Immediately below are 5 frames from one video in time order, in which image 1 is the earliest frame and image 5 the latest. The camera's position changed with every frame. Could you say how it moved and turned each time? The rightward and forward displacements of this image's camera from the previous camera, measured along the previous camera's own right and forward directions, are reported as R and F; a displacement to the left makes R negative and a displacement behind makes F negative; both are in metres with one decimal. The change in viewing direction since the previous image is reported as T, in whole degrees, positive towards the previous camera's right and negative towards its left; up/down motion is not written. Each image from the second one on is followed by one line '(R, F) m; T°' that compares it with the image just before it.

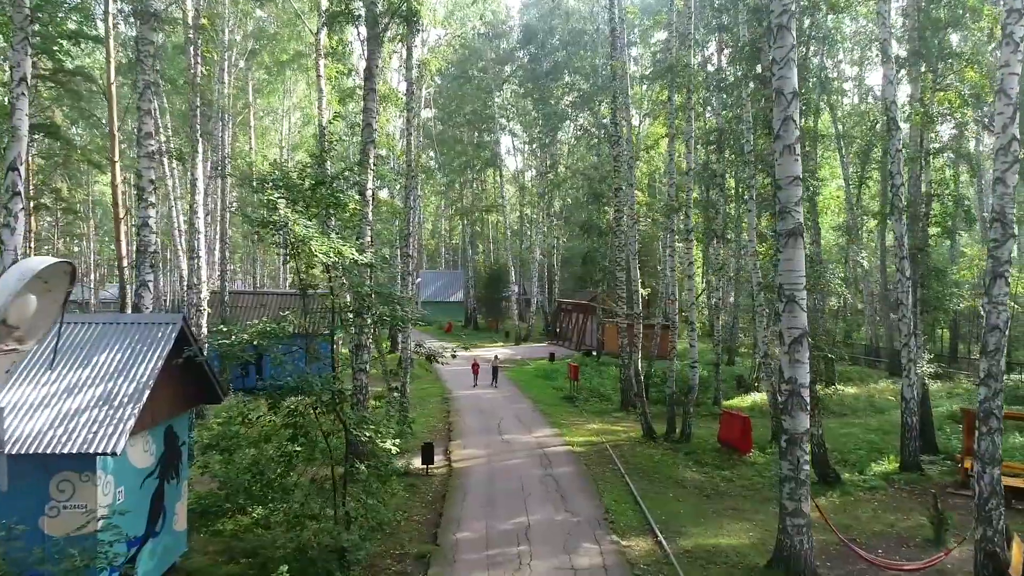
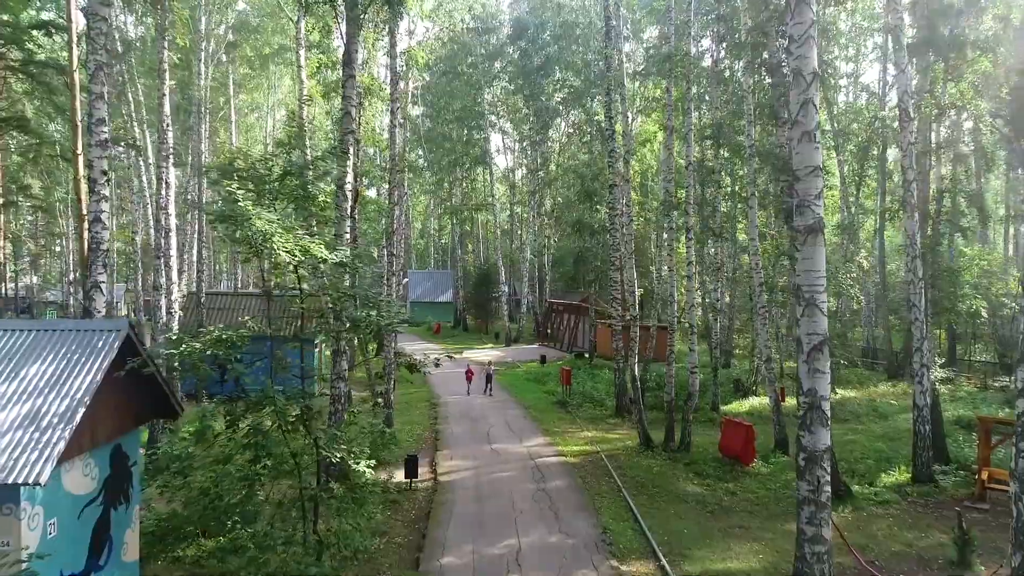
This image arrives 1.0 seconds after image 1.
(0.0, +0.7) m; +1°
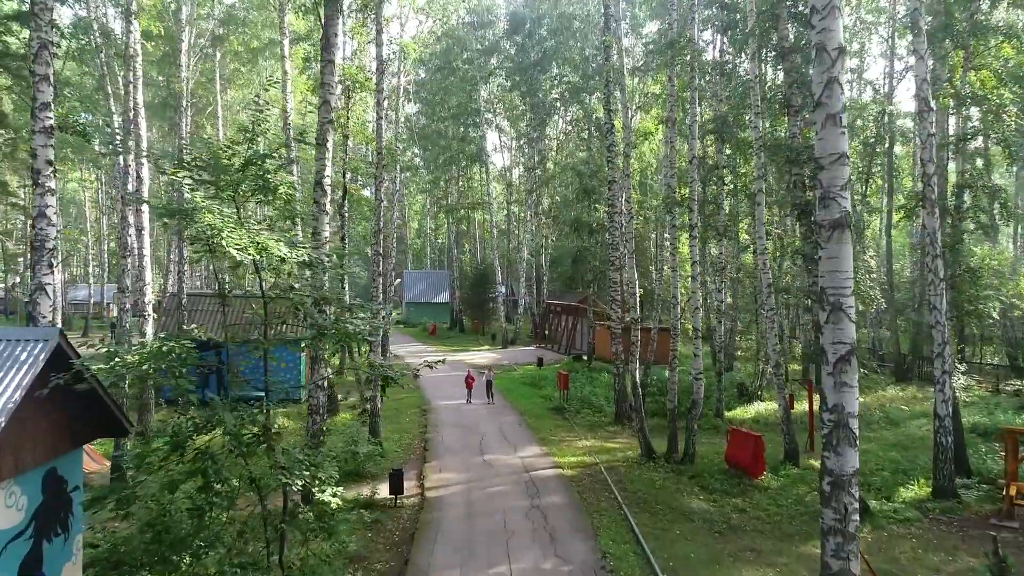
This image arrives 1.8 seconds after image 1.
(+0.1, +0.7) m; 0°
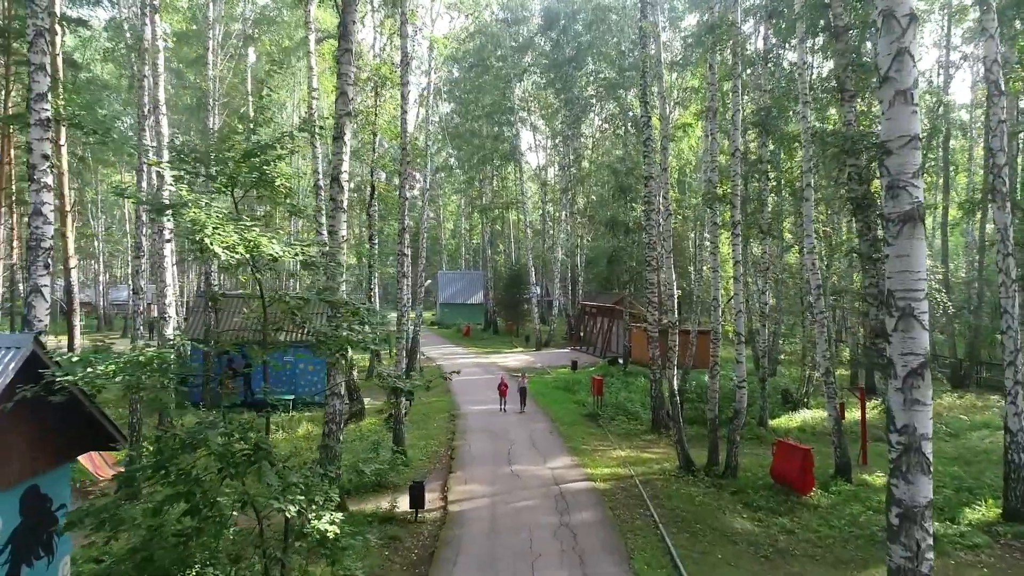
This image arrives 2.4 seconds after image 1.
(+0.1, +0.6) m; -3°
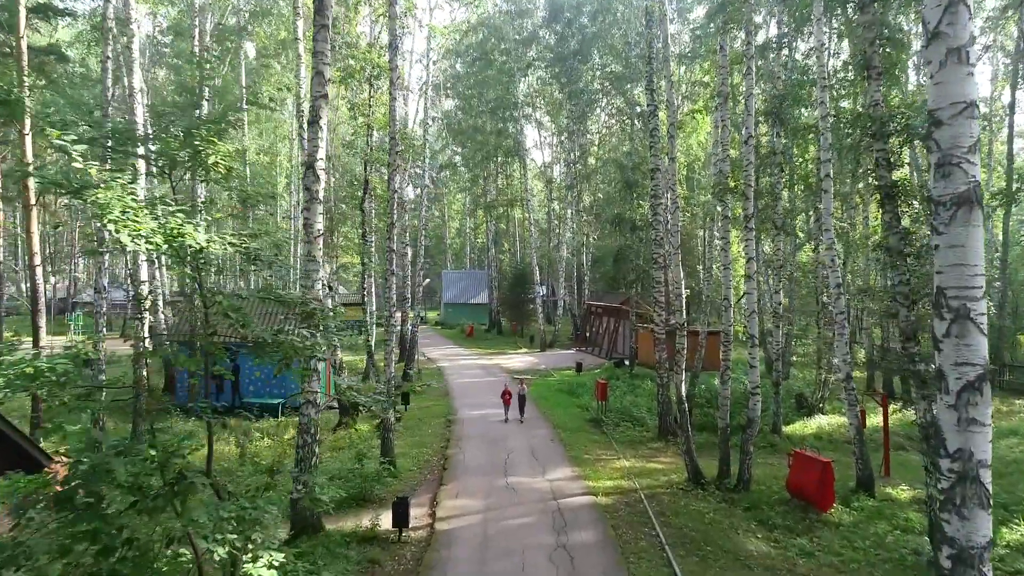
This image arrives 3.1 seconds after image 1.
(+0.2, +0.8) m; -1°
